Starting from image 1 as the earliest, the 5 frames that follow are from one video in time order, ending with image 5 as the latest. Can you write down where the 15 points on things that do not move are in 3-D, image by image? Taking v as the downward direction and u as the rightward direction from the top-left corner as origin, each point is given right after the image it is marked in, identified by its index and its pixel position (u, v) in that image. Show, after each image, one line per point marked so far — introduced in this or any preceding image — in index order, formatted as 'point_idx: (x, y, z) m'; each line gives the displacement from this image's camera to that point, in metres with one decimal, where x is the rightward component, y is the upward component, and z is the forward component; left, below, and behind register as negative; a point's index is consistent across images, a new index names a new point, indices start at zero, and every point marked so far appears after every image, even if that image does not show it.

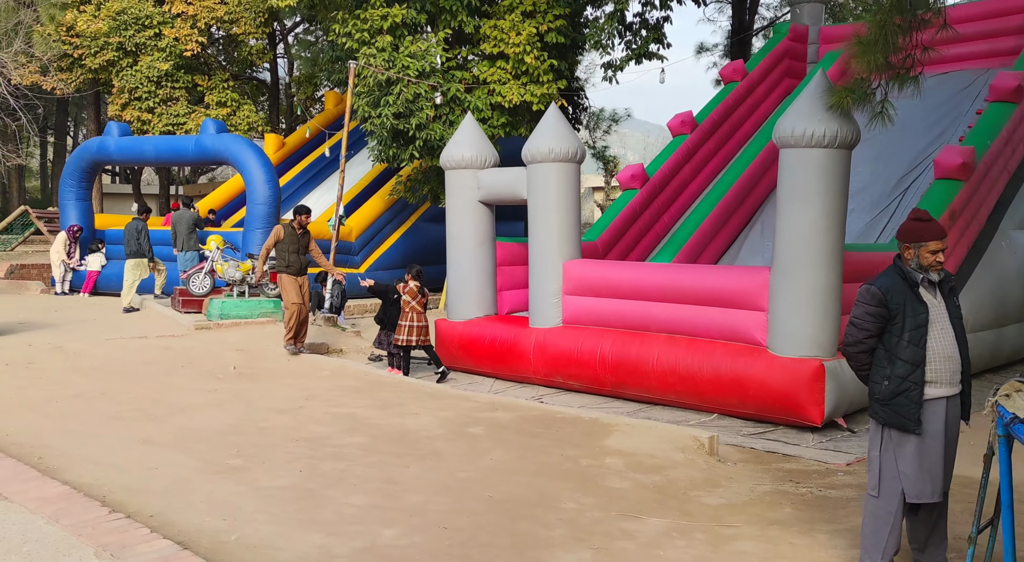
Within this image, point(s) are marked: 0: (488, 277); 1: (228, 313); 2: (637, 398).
0: (-0.2, 0.0, +9.3) m
1: (-3.7, -0.4, +11.4) m
2: (+1.0, -1.0, +7.4) m
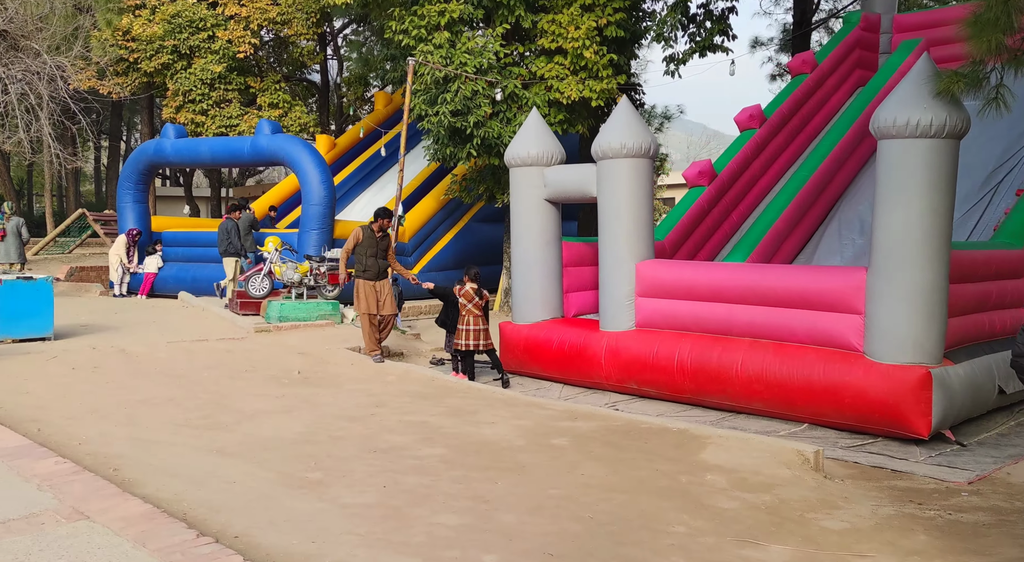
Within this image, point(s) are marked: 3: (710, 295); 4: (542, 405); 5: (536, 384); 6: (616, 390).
0: (+0.4, 0.0, +9.0) m
1: (-2.9, -0.4, +11.3) m
2: (+1.6, -1.0, +7.1) m
3: (+1.7, -0.1, +7.4) m
4: (+0.2, -0.9, +6.5) m
5: (+0.2, -1.0, +8.6) m
6: (+0.9, -1.0, +8.0) m
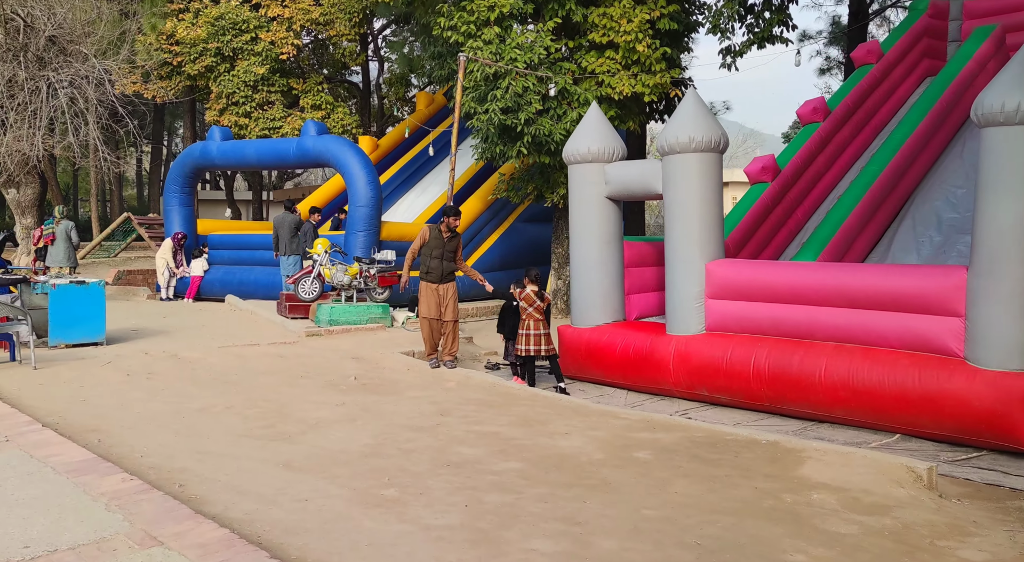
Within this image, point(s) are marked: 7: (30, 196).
0: (+1.0, 0.0, +8.6) m
1: (-2.2, -0.5, +11.1) m
2: (+2.2, -1.0, +6.7) m
3: (+2.2, -0.1, +7.0) m
4: (+0.7, -0.9, +6.2) m
5: (+0.8, -1.0, +8.3) m
6: (+1.5, -1.0, +7.7) m
7: (-9.6, +1.7, +17.6) m
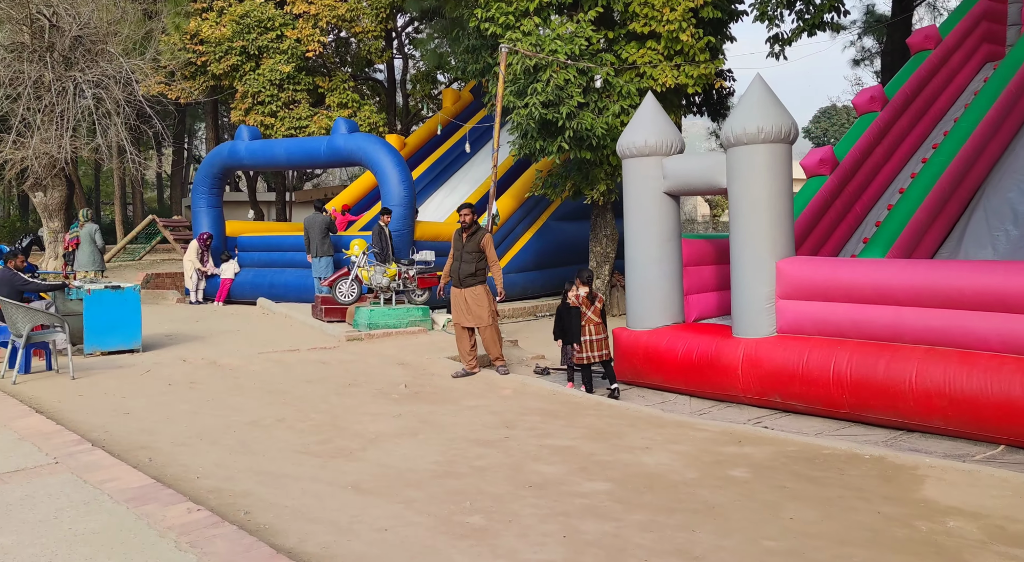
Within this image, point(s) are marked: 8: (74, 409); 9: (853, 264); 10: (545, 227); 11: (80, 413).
0: (+1.5, 0.0, +8.2) m
1: (-1.6, -0.5, +10.8) m
2: (+2.6, -1.0, +6.3) m
3: (+2.7, -0.1, +6.6) m
4: (+1.2, -0.9, +5.8) m
5: (+1.3, -1.0, +7.9) m
6: (+2.0, -1.0, +7.3) m
7: (-8.9, +1.6, +17.4) m
8: (-3.1, -0.9, +6.3) m
9: (+2.6, +0.1, +6.7) m
10: (+0.6, +1.0, +16.8) m
11: (-3.0, -0.9, +6.2) m
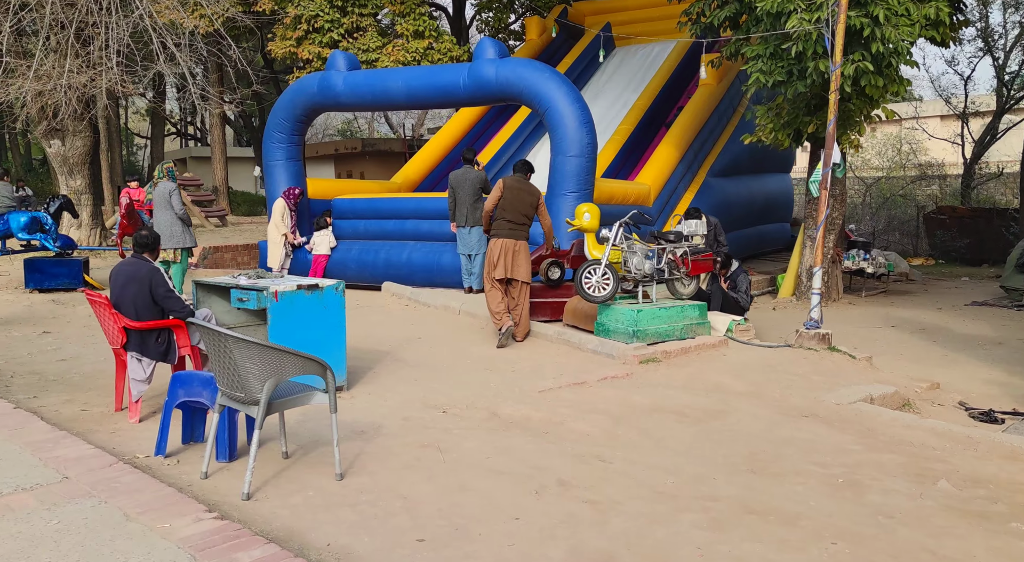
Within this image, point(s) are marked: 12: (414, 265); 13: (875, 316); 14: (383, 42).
0: (+4.5, 0.0, +4.9) m
1: (+1.2, -0.4, +7.3) m
2: (+5.7, -1.1, +3.1) m
3: (+5.7, -0.2, +3.3) m
4: (+4.3, -1.1, +2.5) m
5: (+4.3, -1.0, +4.6) m
6: (+5.0, -1.1, +4.0) m
7: (-6.5, +2.0, +13.4) m
8: (0.0, -1.0, +2.8) m
9: (+5.6, +0.1, +3.4) m
10: (+3.1, +1.5, +13.3) m
11: (+0.1, -1.1, +2.7) m
12: (-1.3, +0.2, +11.6) m
13: (+4.5, -0.4, +11.0) m
14: (-2.5, +4.6, +17.1) m
